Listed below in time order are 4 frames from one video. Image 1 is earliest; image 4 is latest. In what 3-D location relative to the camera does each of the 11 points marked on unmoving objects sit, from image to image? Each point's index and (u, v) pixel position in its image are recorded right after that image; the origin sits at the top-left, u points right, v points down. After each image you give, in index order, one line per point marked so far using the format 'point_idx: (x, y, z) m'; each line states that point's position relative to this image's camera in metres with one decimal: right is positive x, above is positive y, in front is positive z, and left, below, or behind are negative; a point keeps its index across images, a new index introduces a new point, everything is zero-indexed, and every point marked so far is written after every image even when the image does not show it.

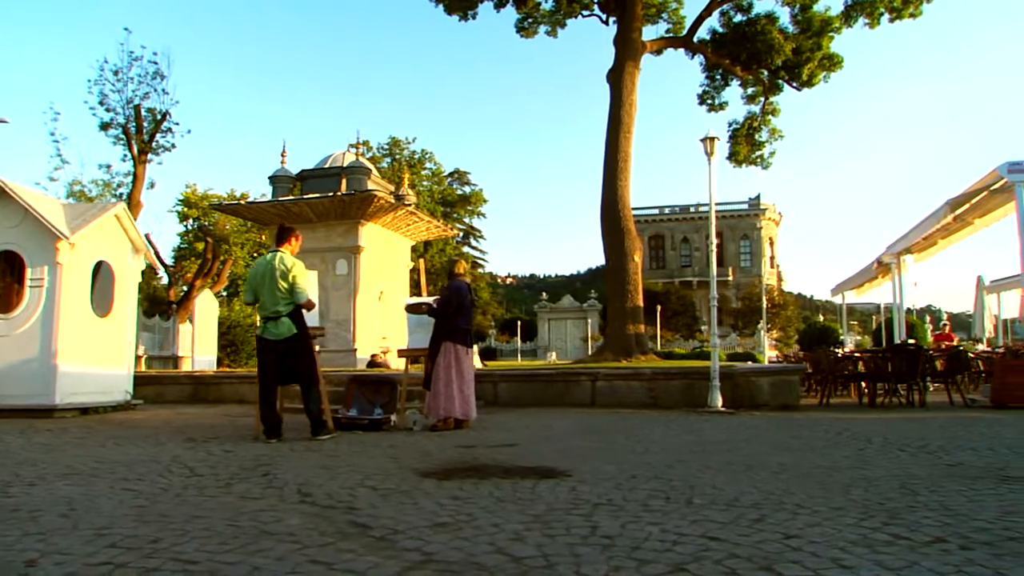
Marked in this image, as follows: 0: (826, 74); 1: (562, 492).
0: (+8.0, +5.5, +19.9) m
1: (+0.3, -1.1, +4.4) m
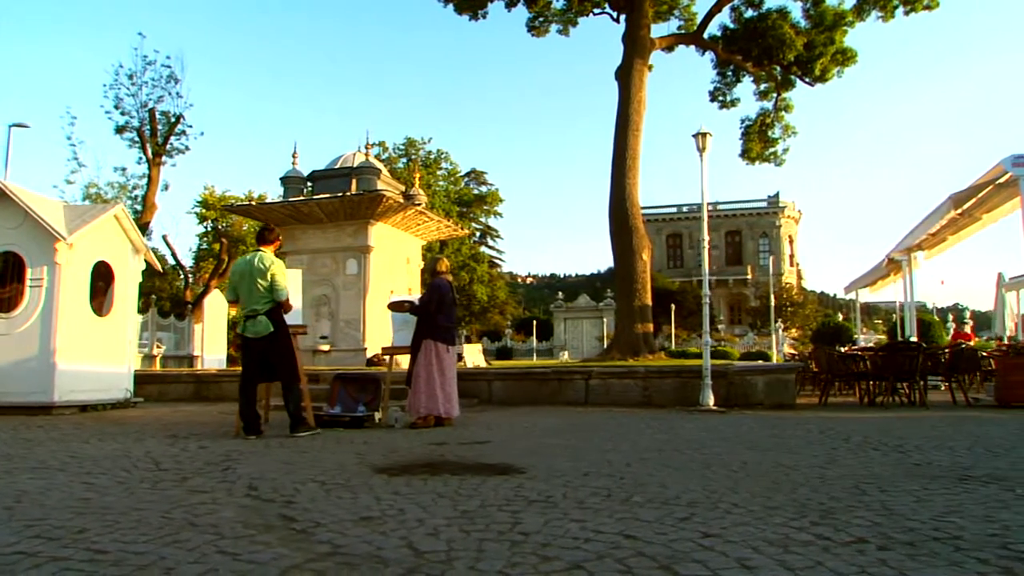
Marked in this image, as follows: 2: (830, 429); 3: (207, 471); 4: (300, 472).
0: (+8.3, +5.5, +19.6) m
1: (-0.1, -1.1, +4.4) m
2: (+3.0, -1.3, +7.4) m
3: (-2.0, -1.2, +5.2) m
4: (-1.4, -1.2, +5.1) m
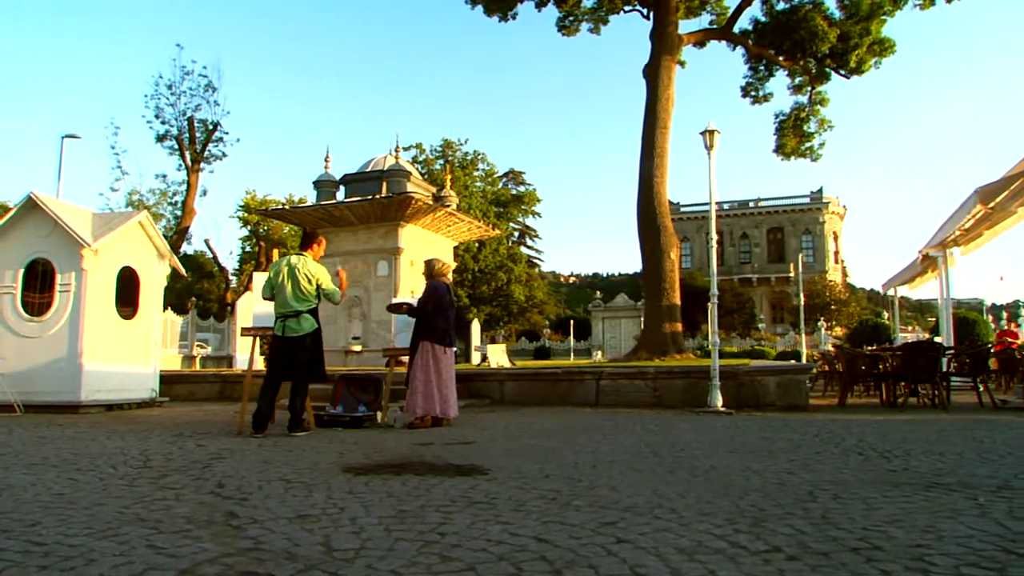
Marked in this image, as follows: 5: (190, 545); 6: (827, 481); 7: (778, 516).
0: (+8.9, +5.6, +19.1) m
1: (-0.3, -1.1, +4.4) m
2: (+3.0, -1.3, +7.3) m
3: (-2.2, -1.3, +5.4) m
4: (-1.6, -1.2, +5.2) m
5: (-1.4, -1.1, +3.3) m
6: (+1.9, -1.1, +4.6) m
7: (+1.2, -1.1, +3.6) m
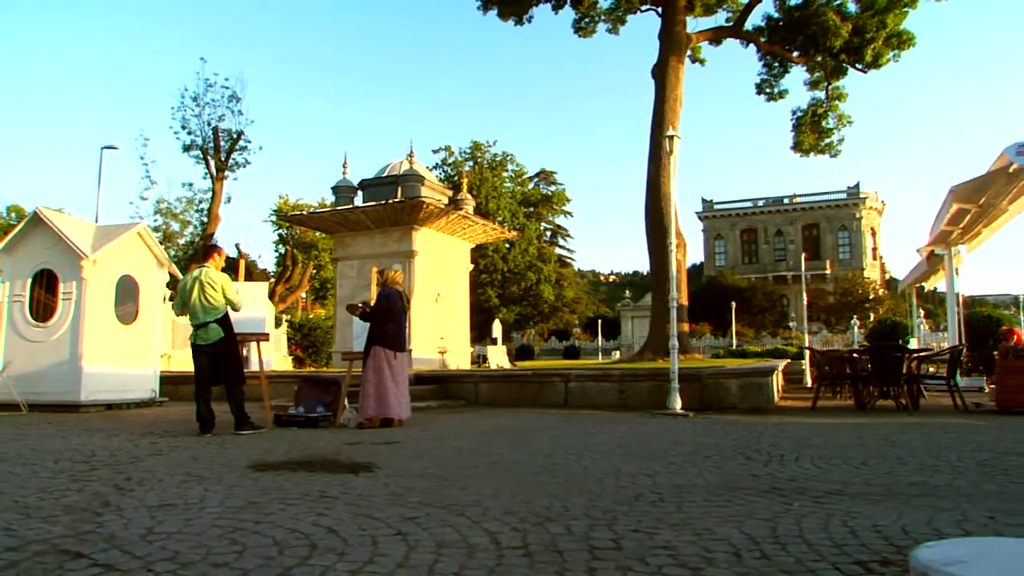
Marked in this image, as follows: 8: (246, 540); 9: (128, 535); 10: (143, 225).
0: (+9.2, +5.6, +18.6) m
1: (-1.2, -1.2, +4.8) m
2: (+2.3, -1.4, +7.4) m
3: (-3.0, -1.3, +5.9) m
4: (-2.4, -1.3, +5.7) m
5: (-2.3, -1.2, +3.8) m
6: (+1.0, -1.2, +4.8) m
7: (+0.3, -1.1, +3.9) m
8: (-1.1, -1.1, +3.4) m
9: (-1.8, -1.2, +3.6) m
10: (-5.4, +0.9, +11.3) m
